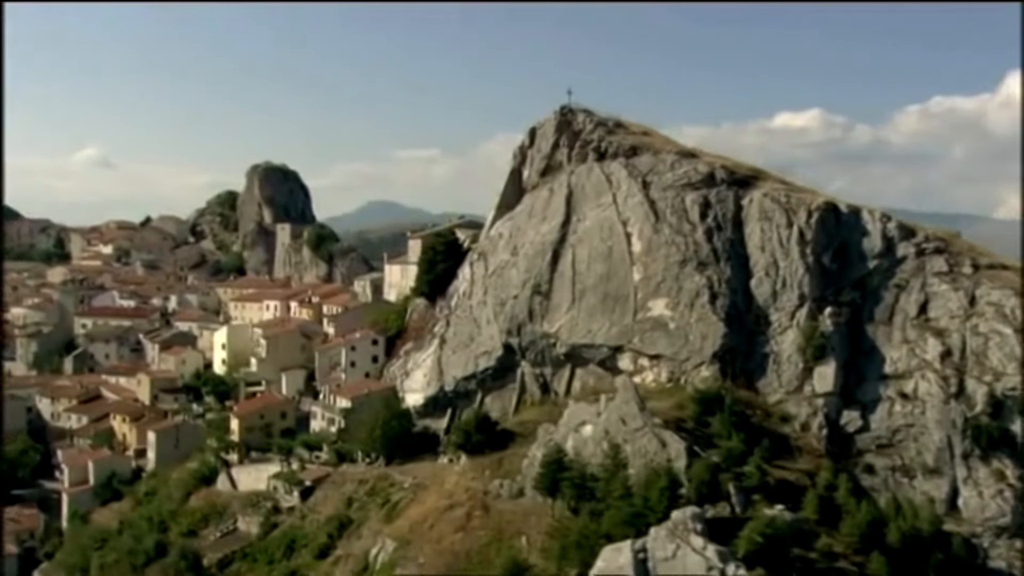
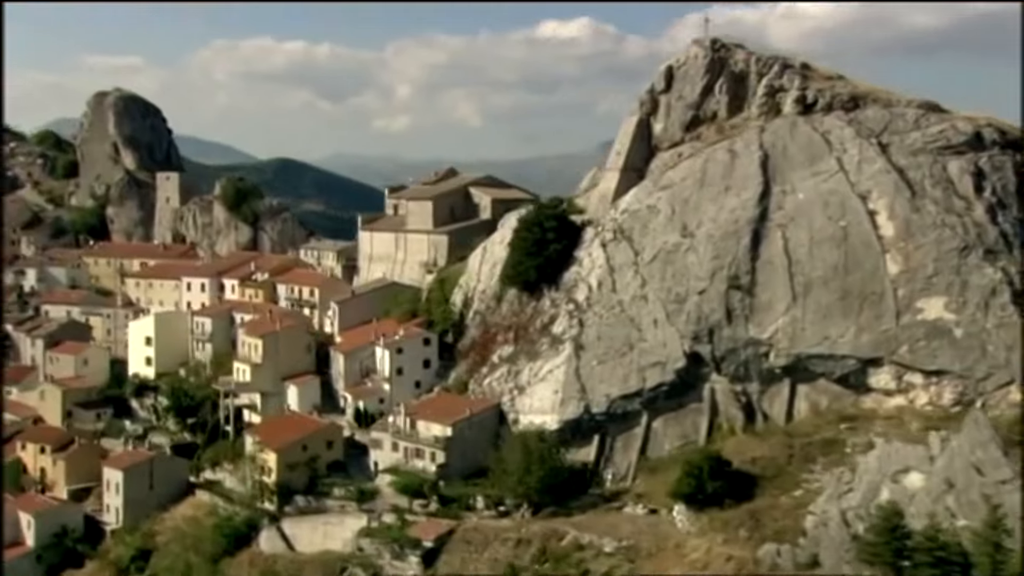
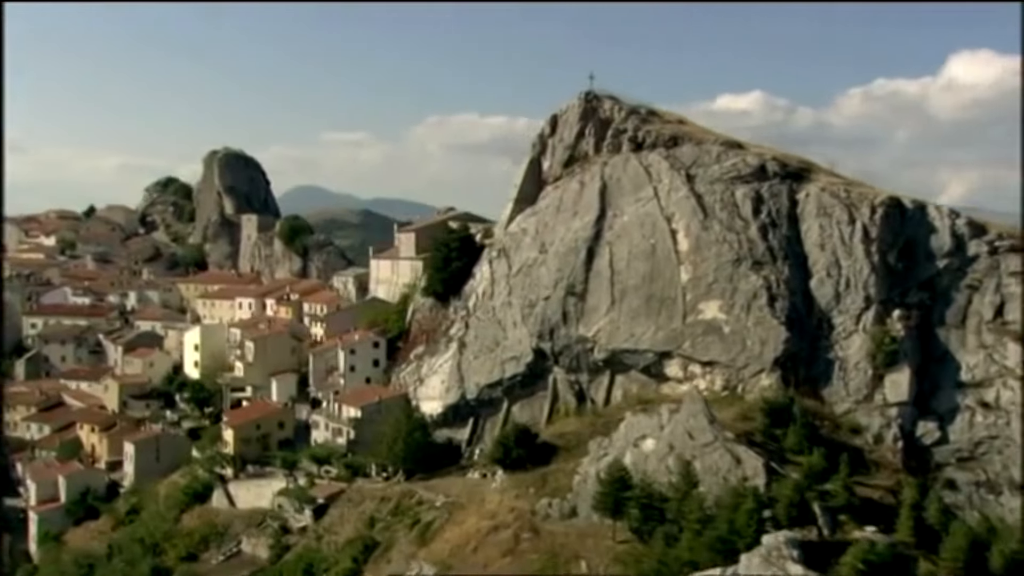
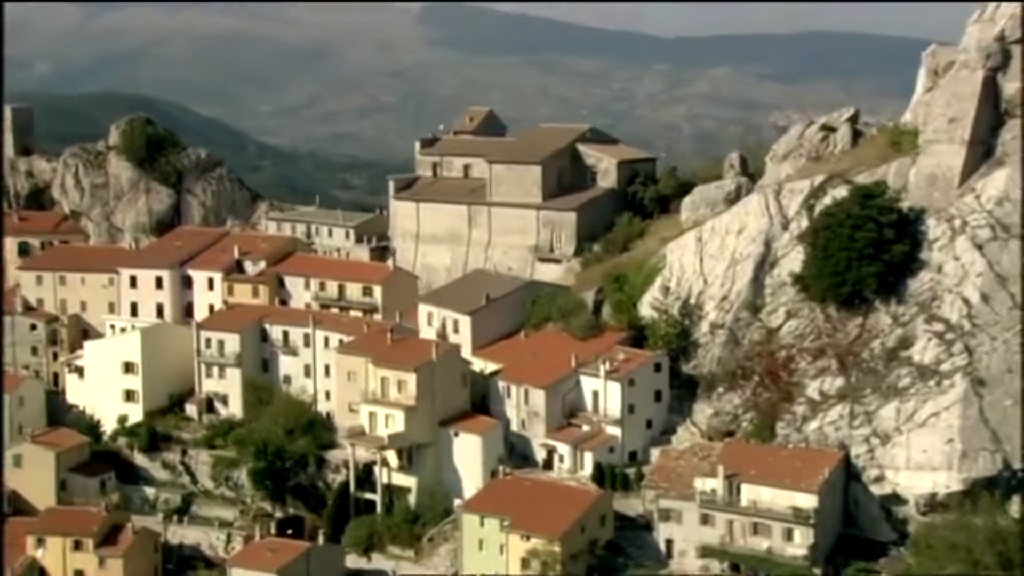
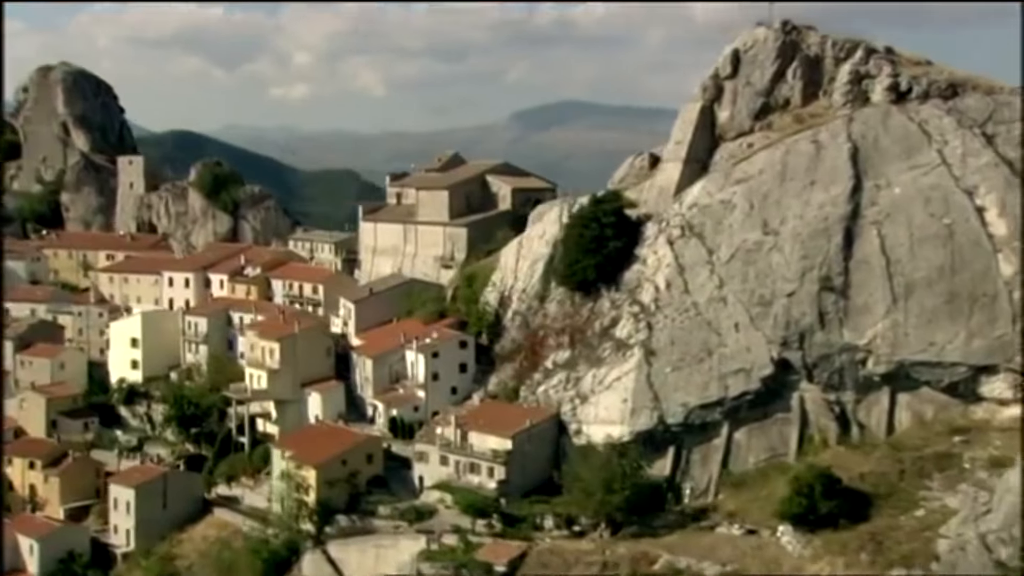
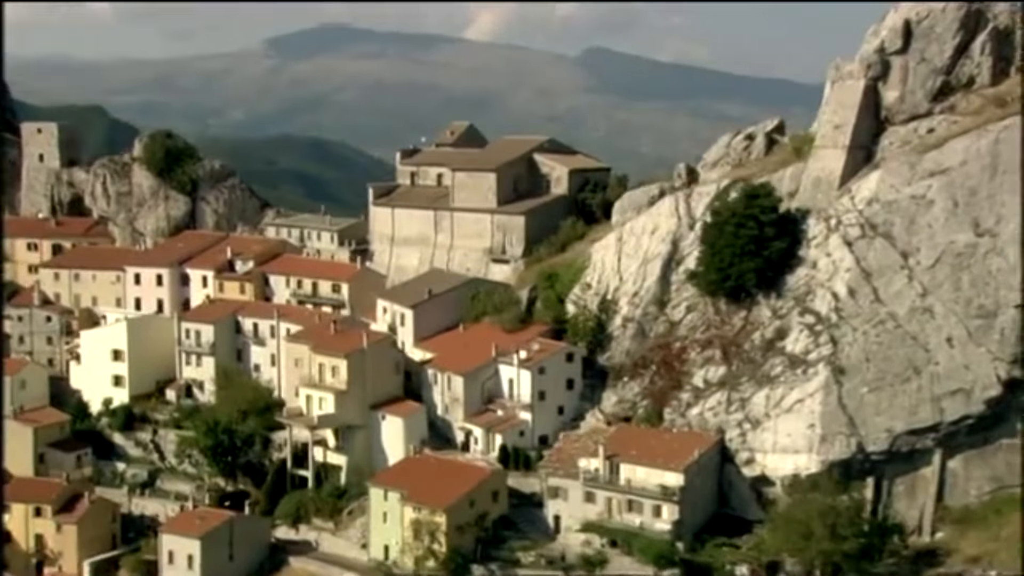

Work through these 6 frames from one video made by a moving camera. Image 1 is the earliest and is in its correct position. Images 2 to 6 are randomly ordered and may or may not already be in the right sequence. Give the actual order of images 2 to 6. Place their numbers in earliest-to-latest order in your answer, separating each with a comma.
3, 2, 5, 6, 4
